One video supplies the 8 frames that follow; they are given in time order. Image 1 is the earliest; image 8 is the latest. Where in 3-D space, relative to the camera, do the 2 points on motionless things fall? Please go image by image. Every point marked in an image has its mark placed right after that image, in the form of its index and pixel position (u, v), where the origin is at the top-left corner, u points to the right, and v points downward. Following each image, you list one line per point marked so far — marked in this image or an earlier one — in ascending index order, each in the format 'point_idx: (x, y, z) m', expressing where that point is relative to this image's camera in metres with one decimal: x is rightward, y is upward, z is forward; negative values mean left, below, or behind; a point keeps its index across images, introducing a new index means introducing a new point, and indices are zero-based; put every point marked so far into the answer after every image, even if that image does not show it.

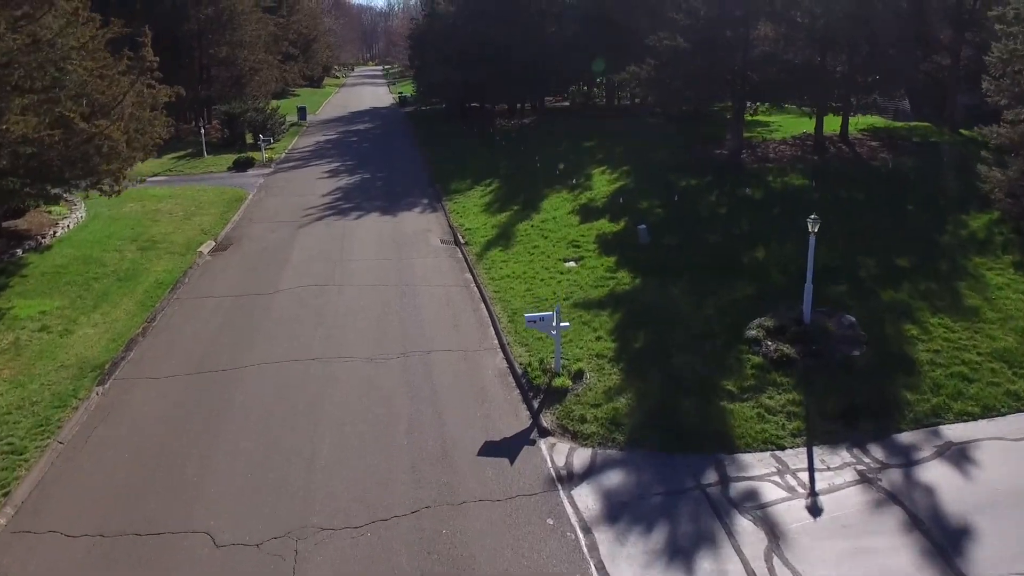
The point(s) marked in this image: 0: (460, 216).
0: (-1.5, +2.0, +15.6) m
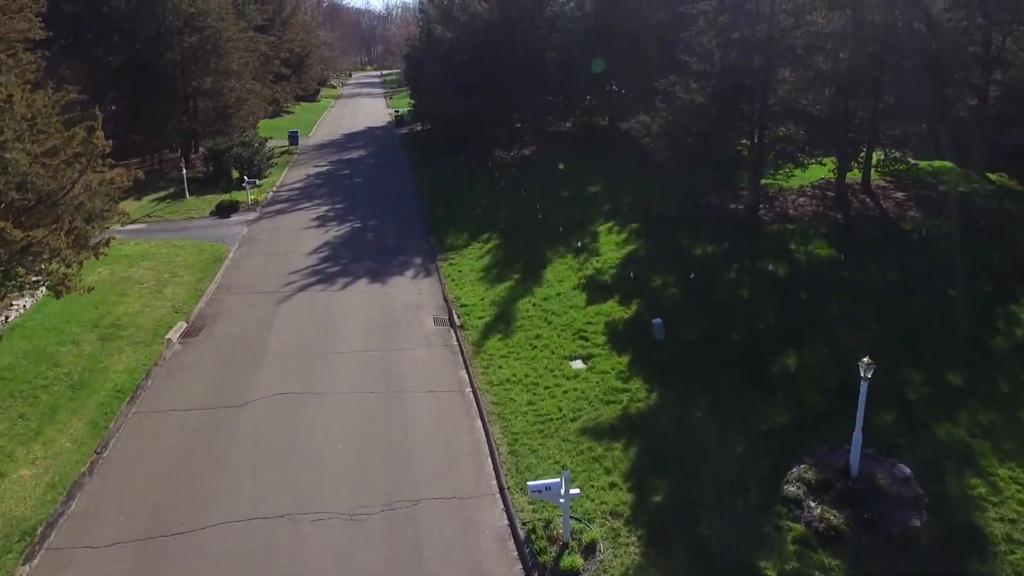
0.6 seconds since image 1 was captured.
0: (-1.5, +0.1, +14.3) m
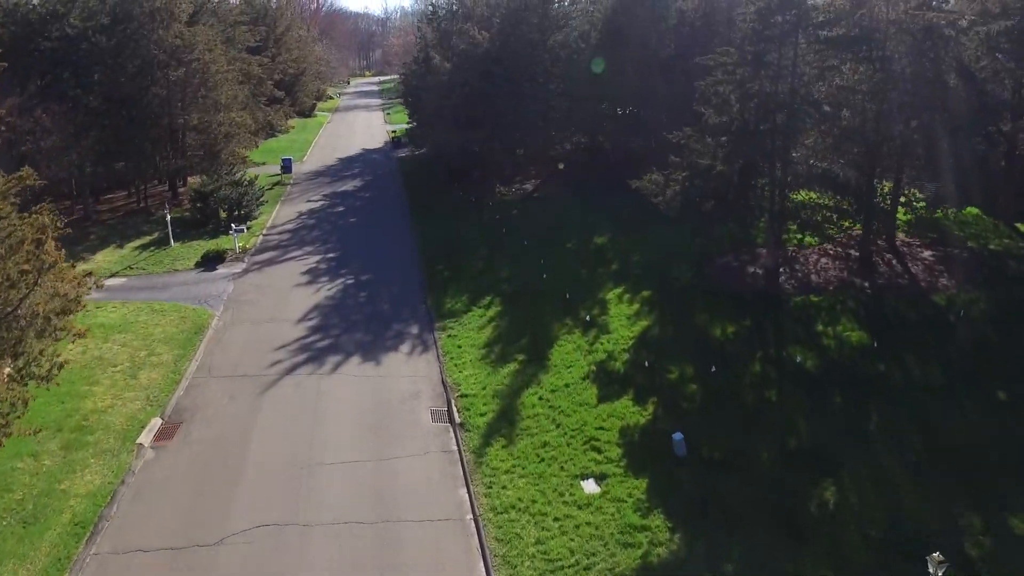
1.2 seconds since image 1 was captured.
0: (-1.4, -1.9, +13.3) m
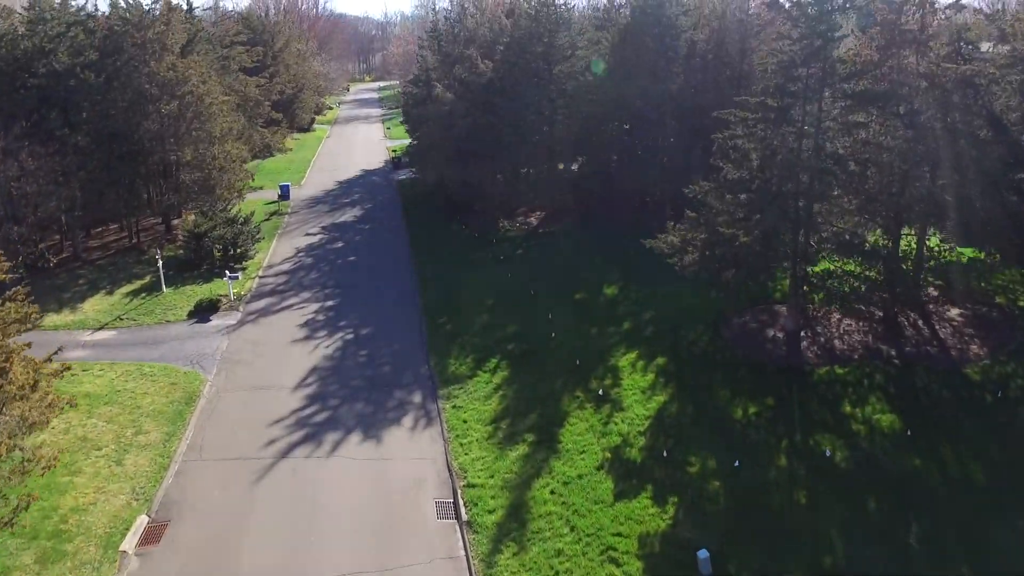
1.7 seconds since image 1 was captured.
0: (-1.2, -3.6, +12.5) m
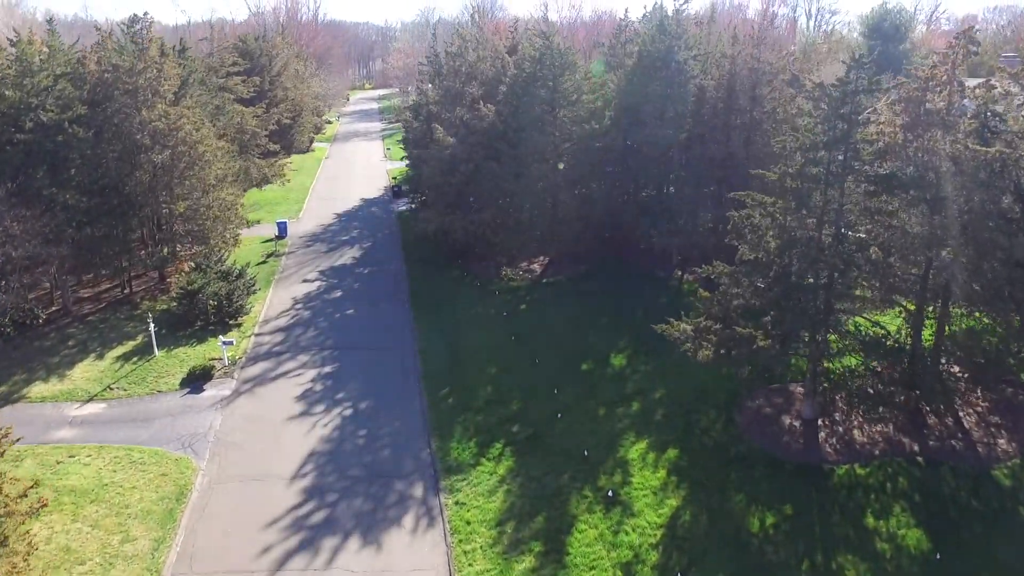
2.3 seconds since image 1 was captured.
0: (-1.1, -5.8, +11.9) m
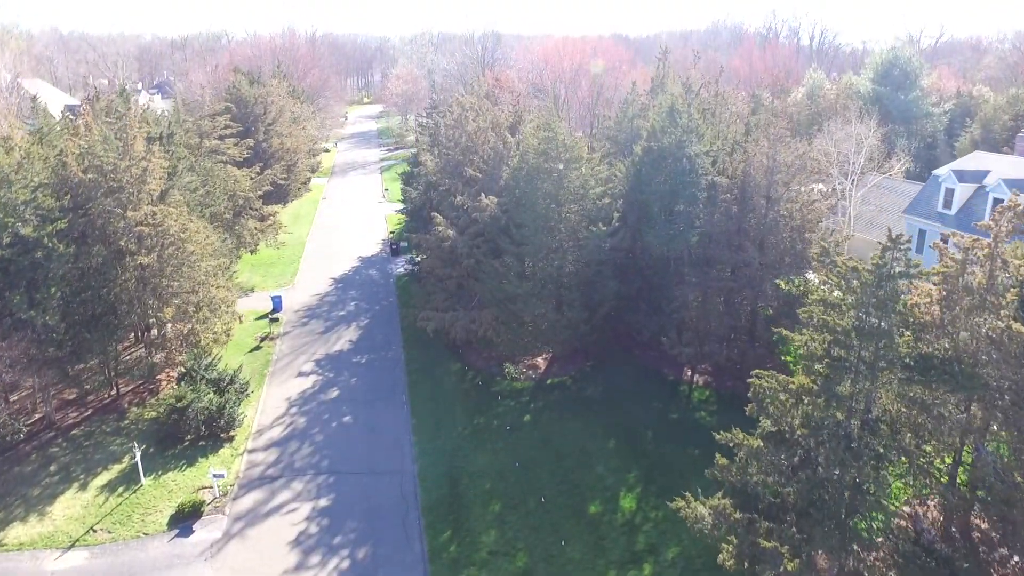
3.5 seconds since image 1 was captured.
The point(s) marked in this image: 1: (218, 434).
0: (-0.9, -9.9, +11.1) m
1: (-10.5, -5.2, +19.8) m
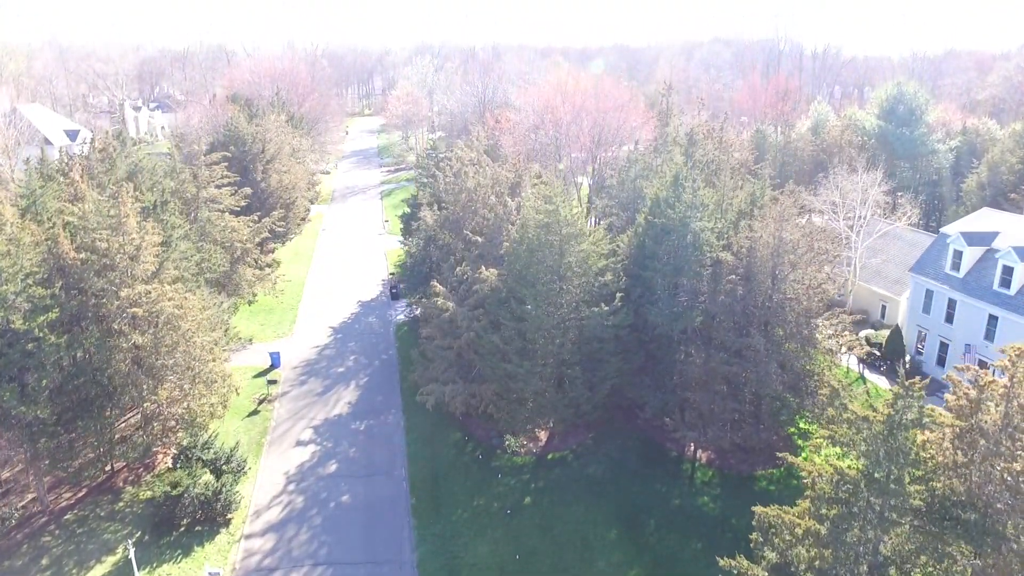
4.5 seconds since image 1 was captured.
0: (-0.9, -12.8, +10.9) m
1: (-10.5, -8.1, +19.5) m
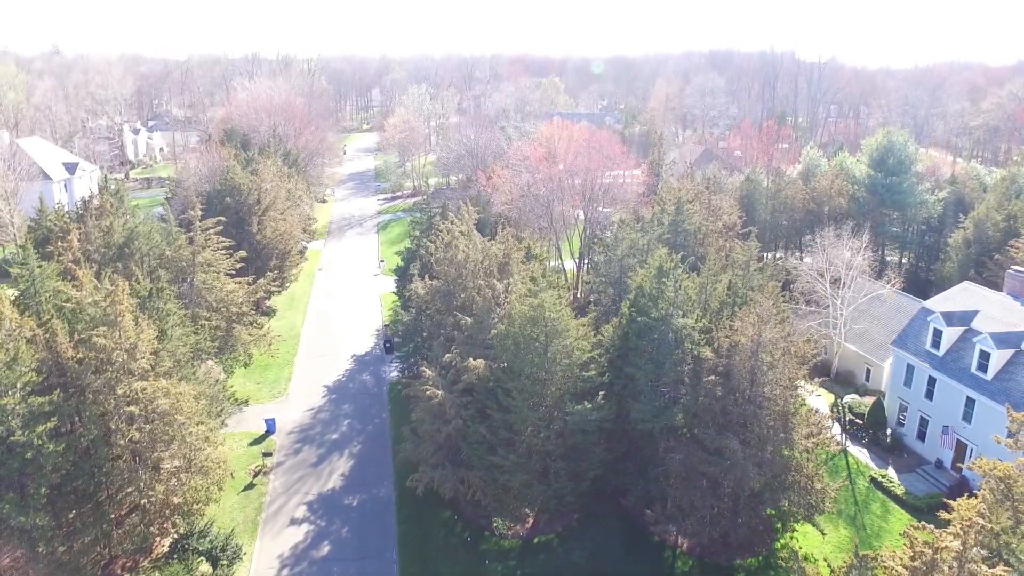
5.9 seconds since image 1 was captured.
0: (-1.5, -16.5, +11.6) m
1: (-11.0, -11.7, +20.2) m
